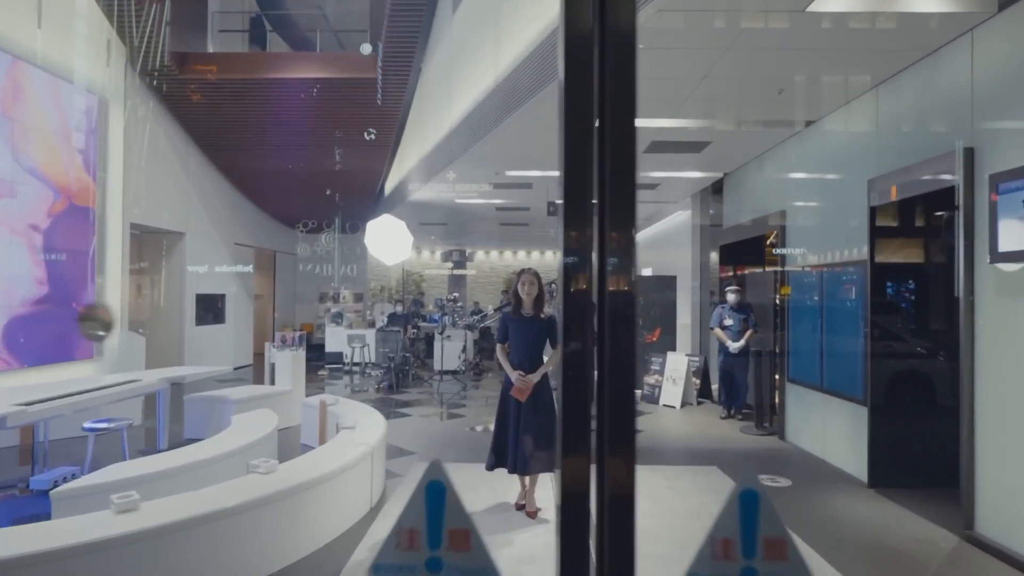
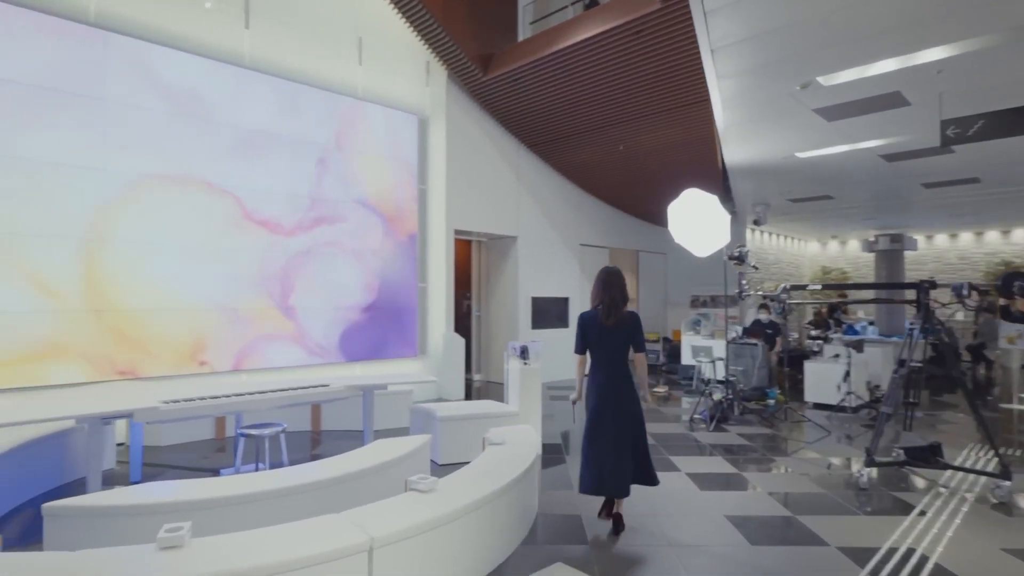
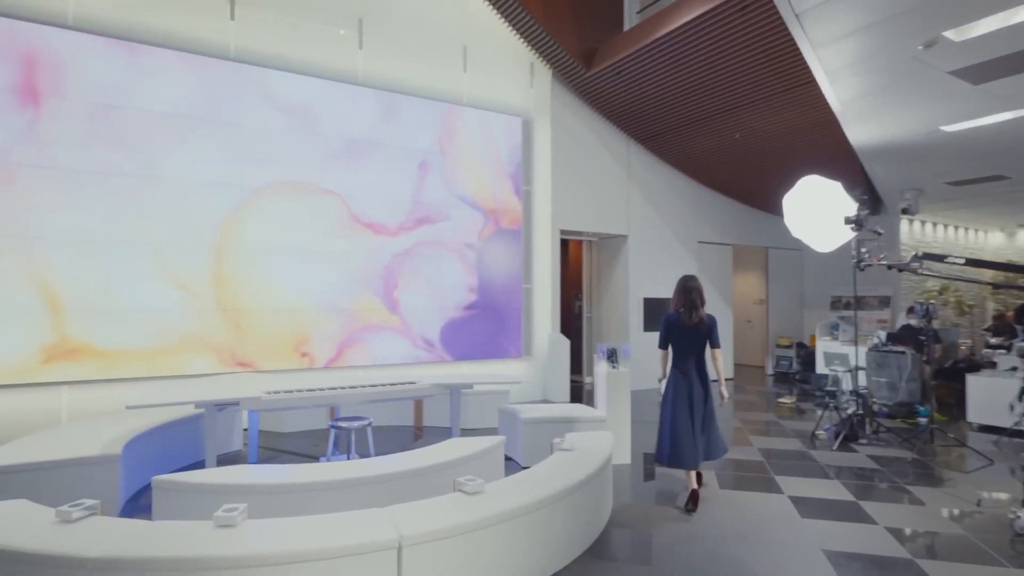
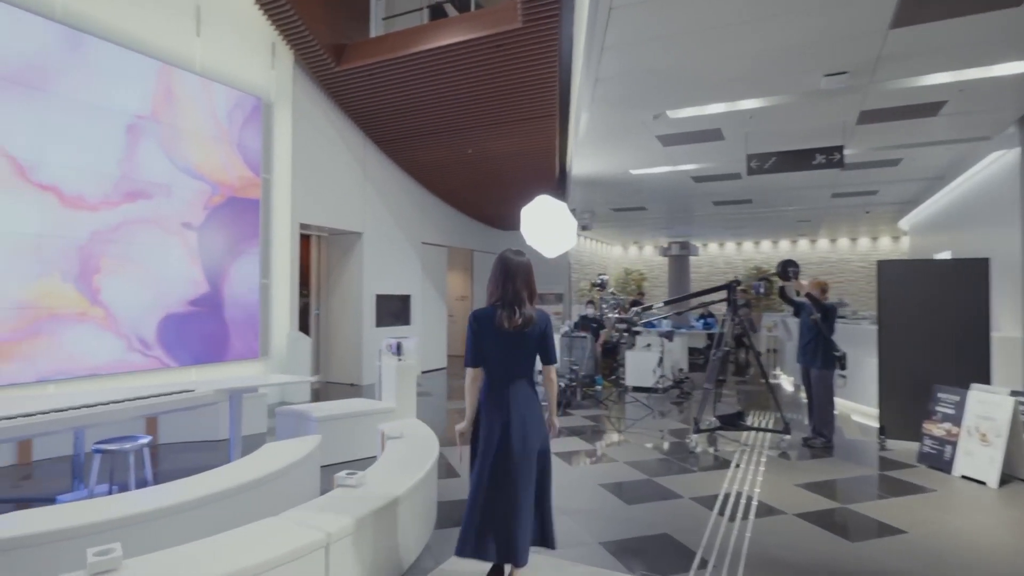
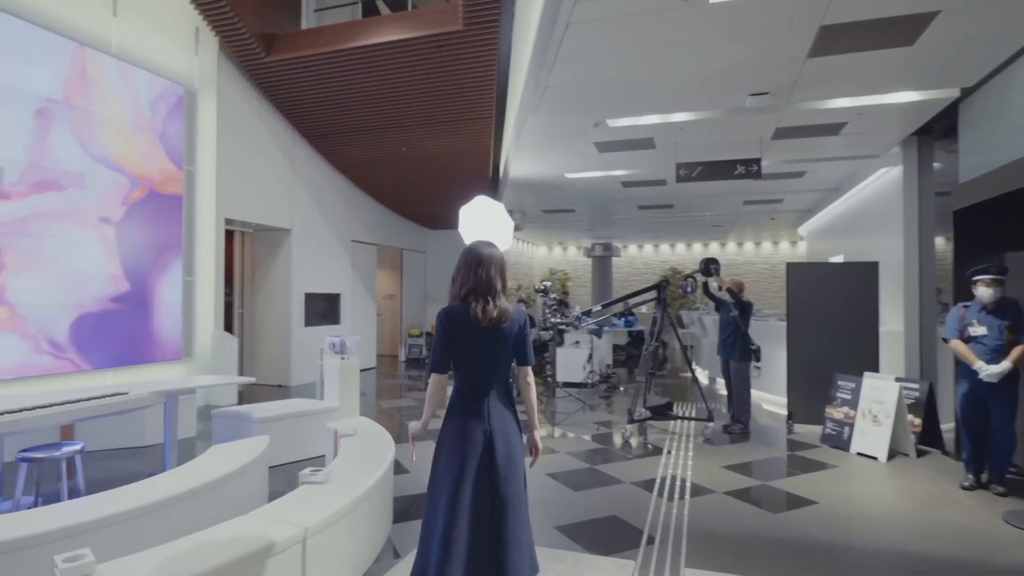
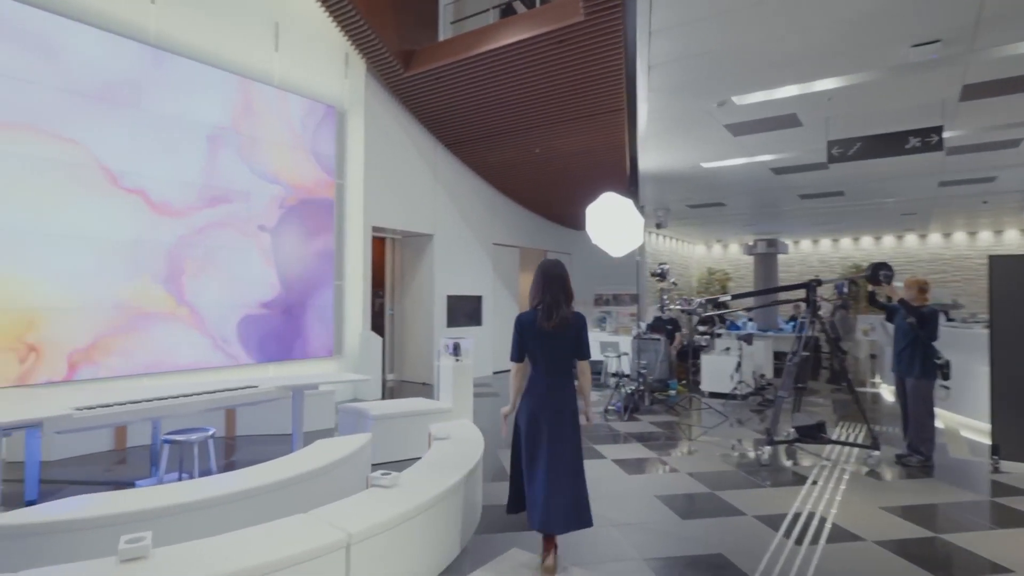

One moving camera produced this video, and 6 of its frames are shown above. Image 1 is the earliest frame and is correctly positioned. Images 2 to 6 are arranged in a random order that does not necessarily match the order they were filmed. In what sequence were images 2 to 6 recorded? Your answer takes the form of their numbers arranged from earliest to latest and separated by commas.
5, 4, 6, 2, 3
